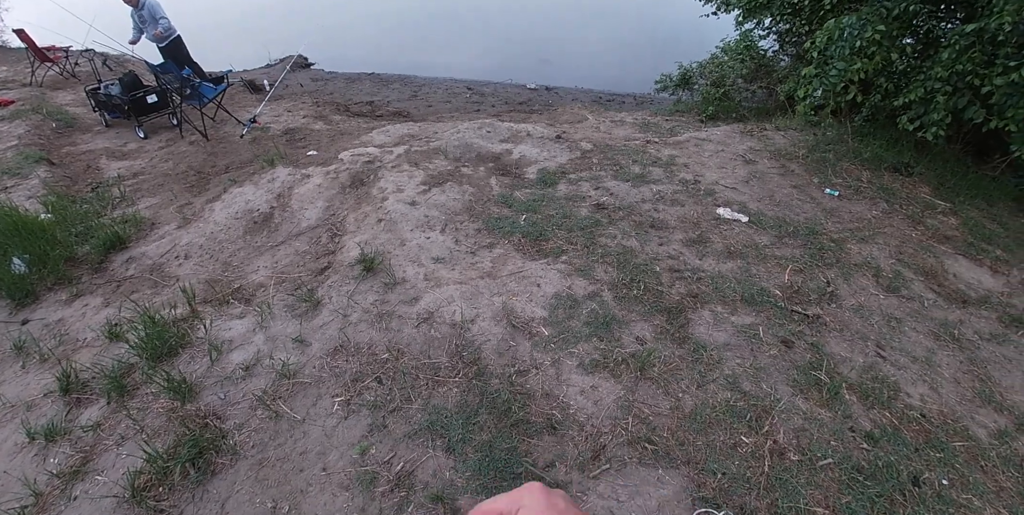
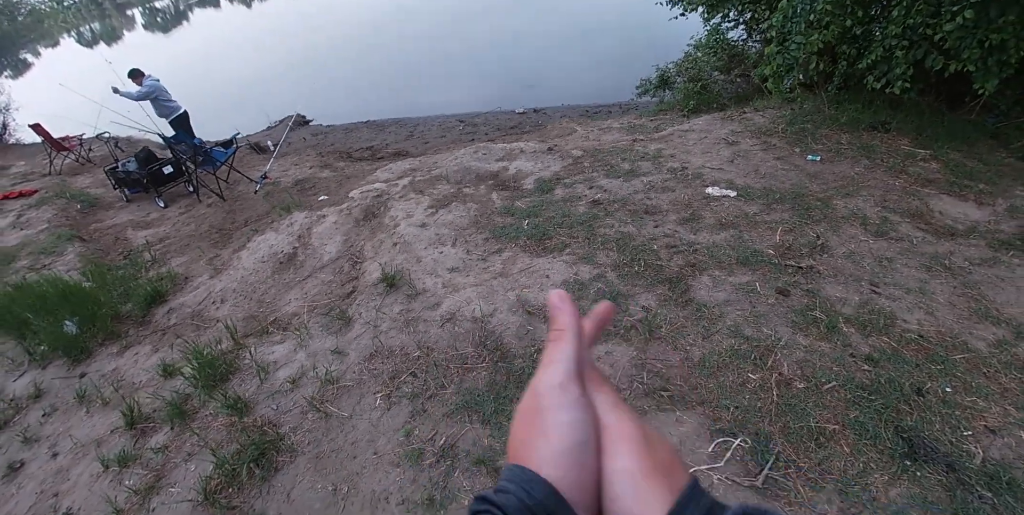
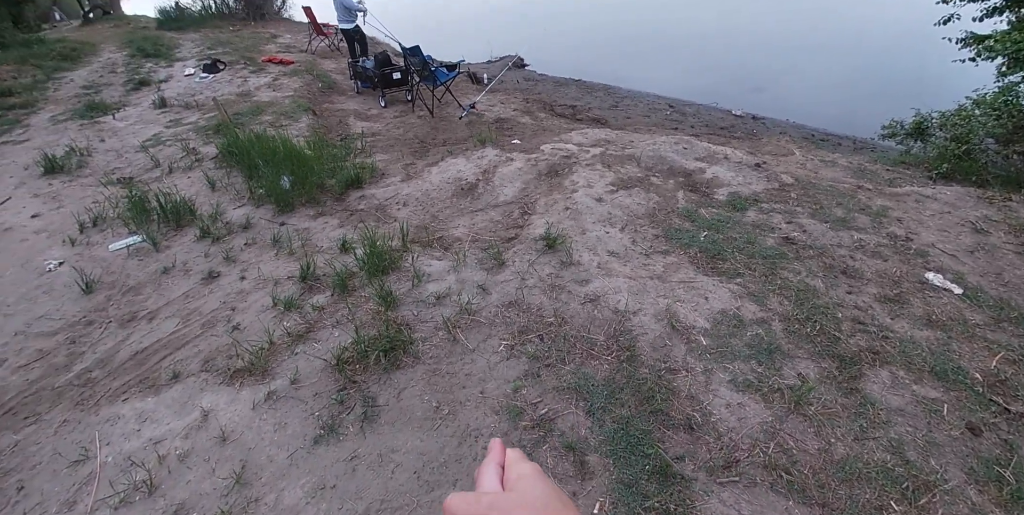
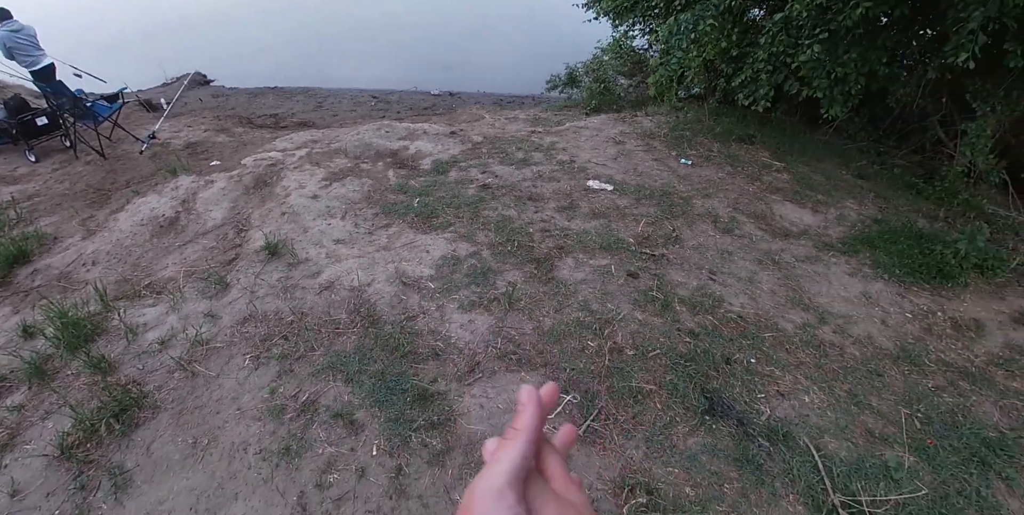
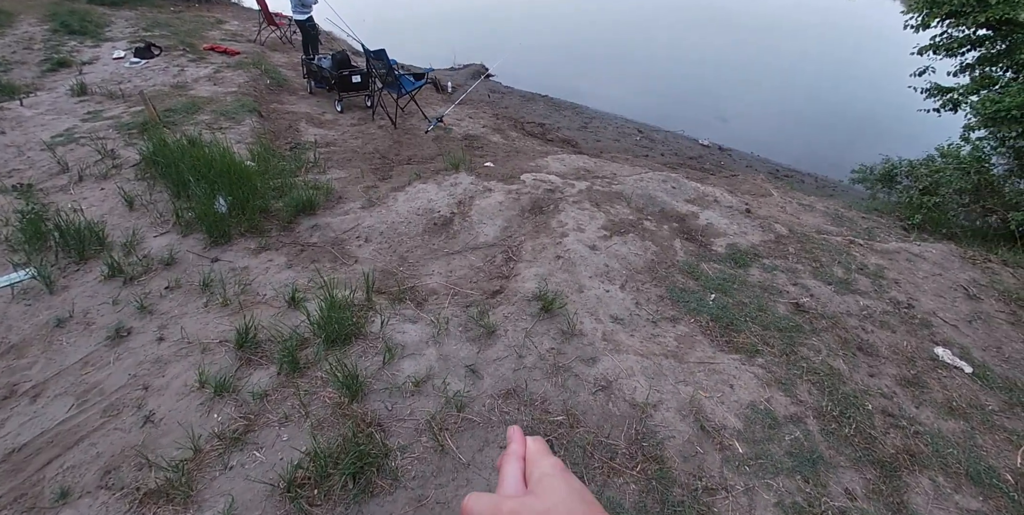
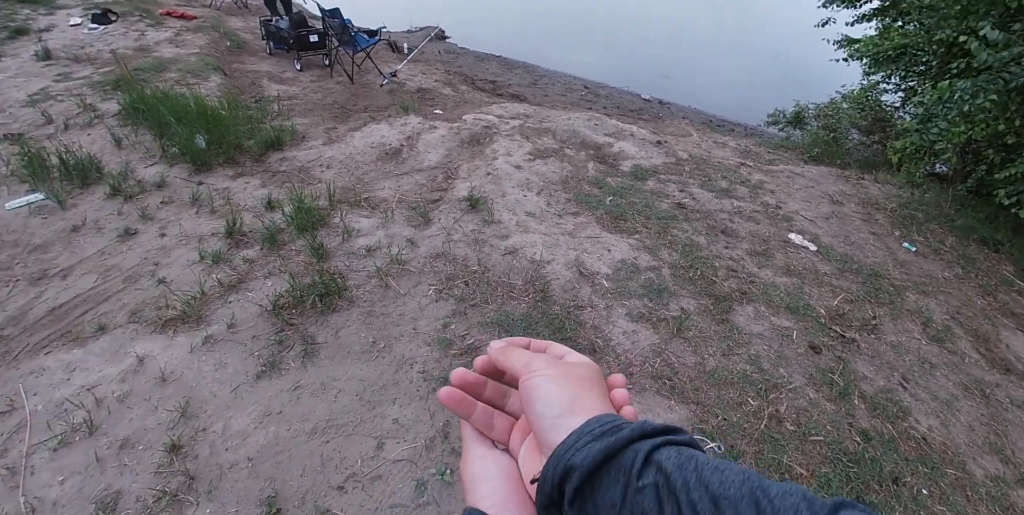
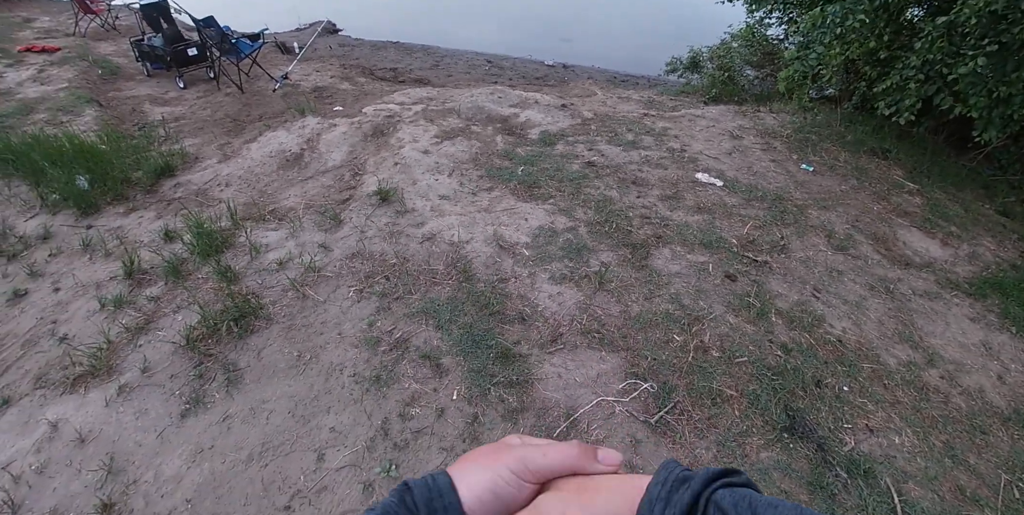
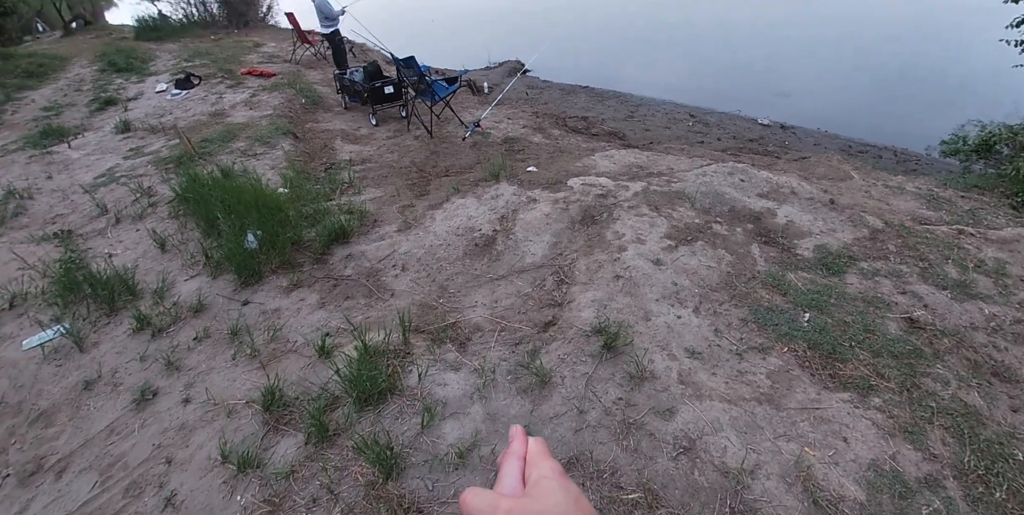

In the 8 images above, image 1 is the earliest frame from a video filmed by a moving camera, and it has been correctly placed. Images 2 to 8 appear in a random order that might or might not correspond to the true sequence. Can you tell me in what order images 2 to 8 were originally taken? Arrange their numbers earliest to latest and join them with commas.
2, 4, 7, 6, 3, 5, 8
